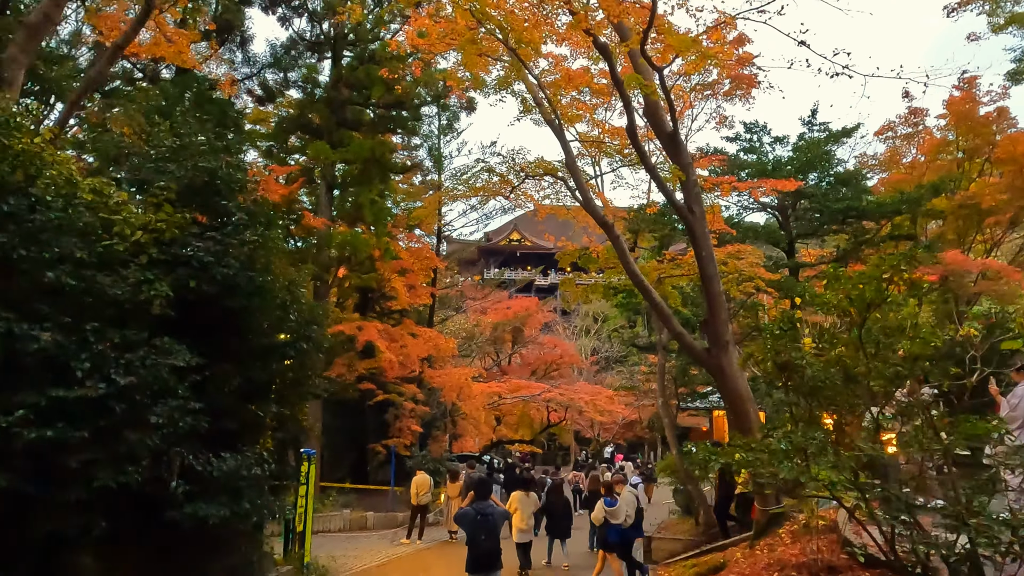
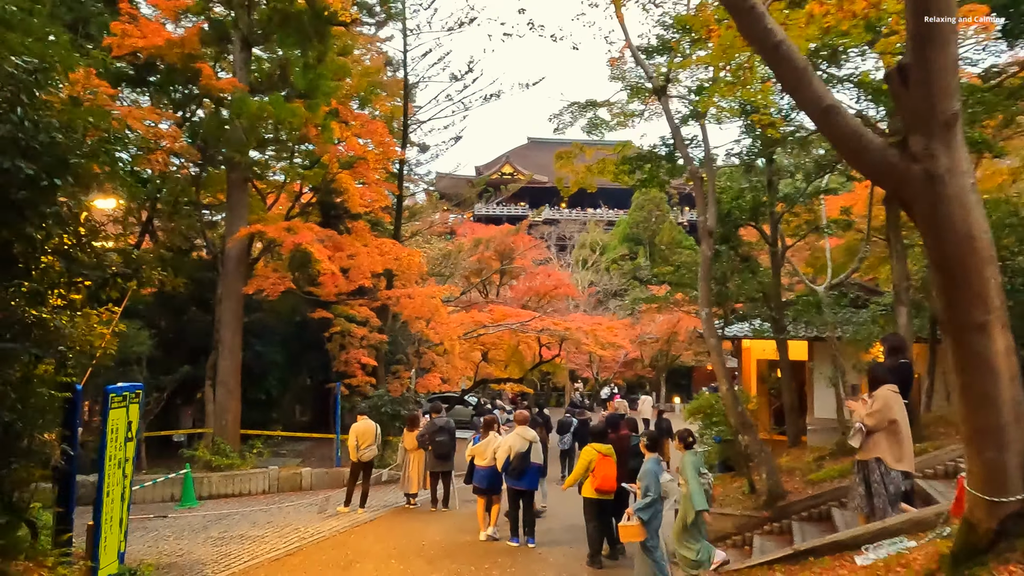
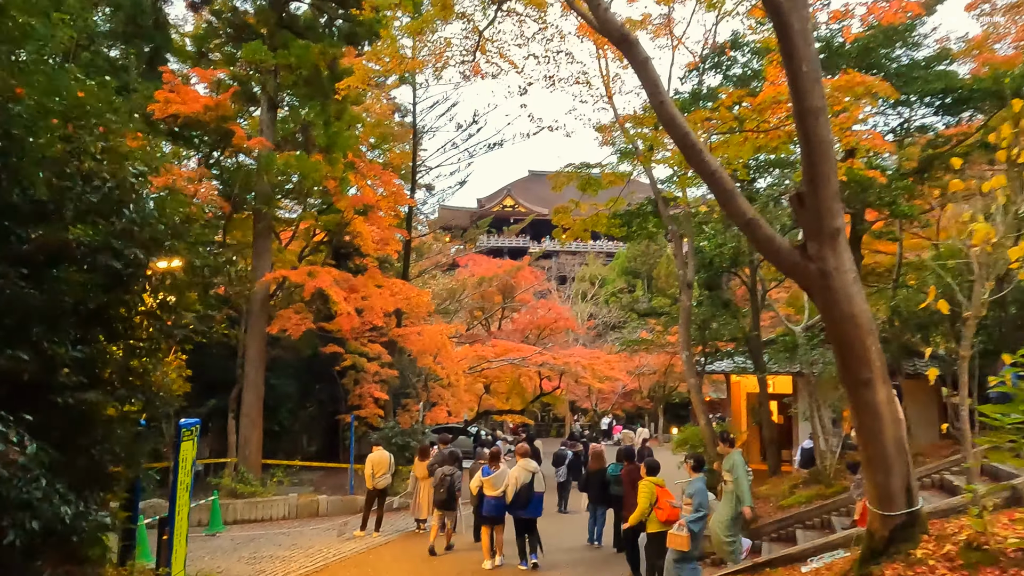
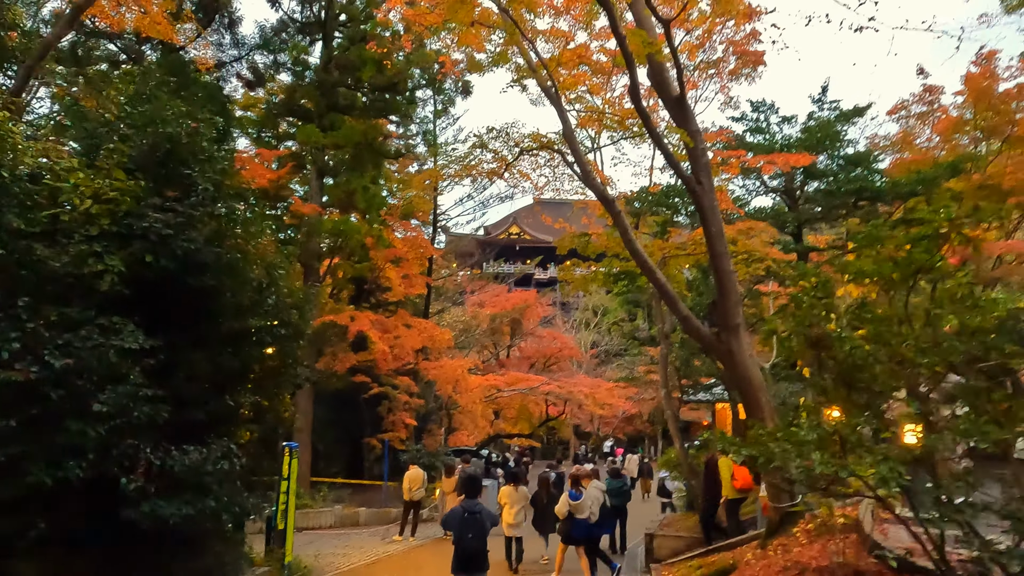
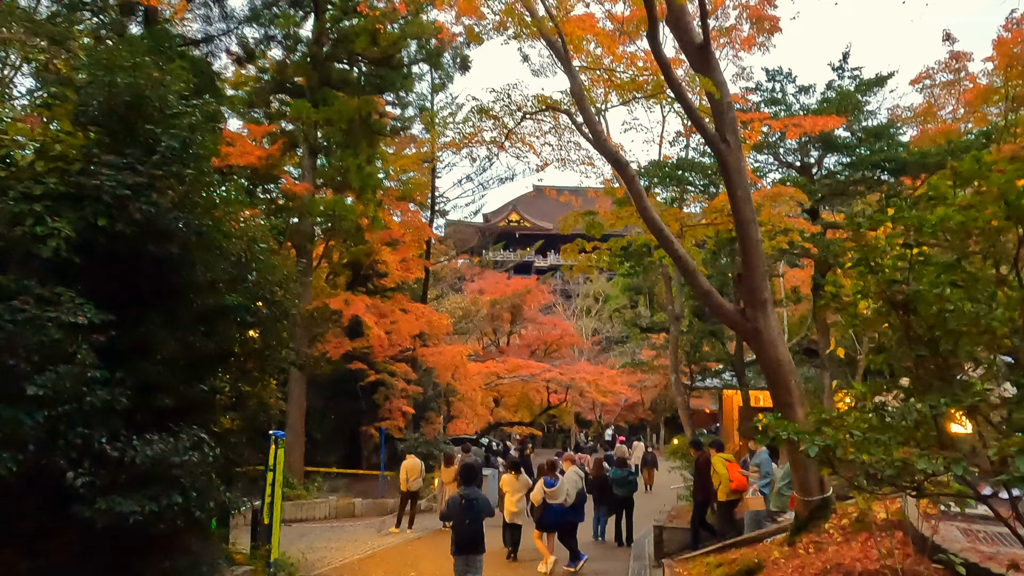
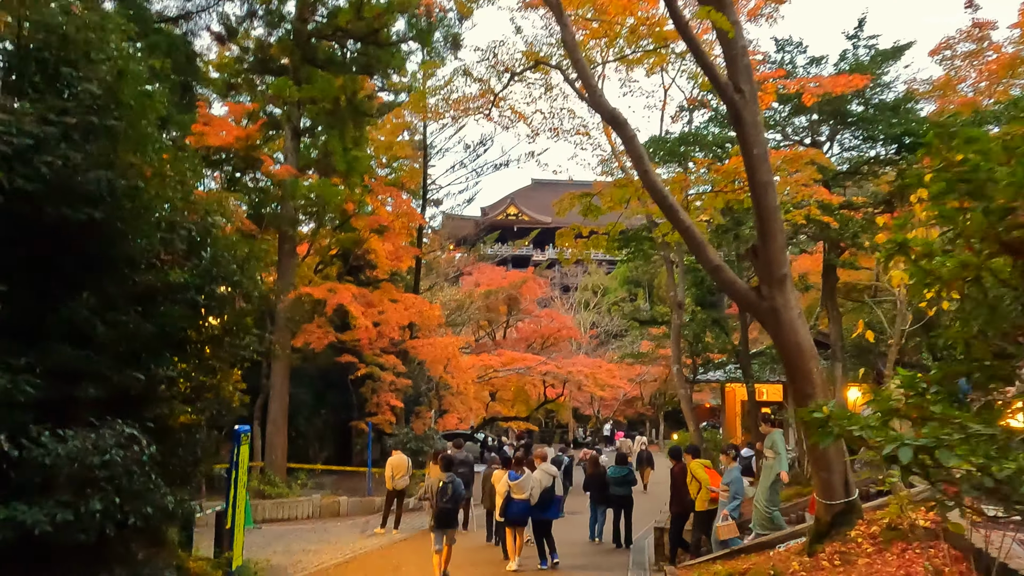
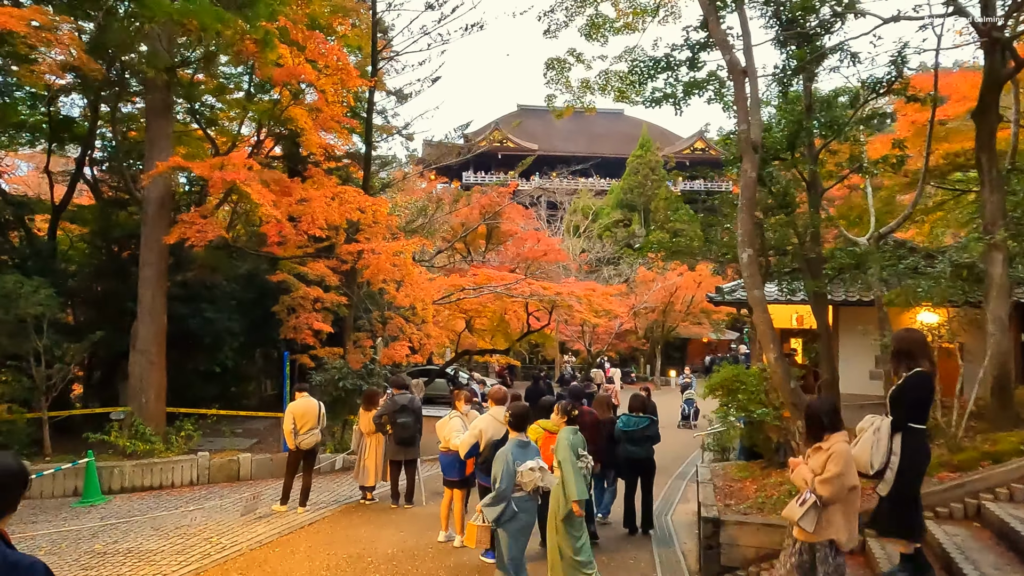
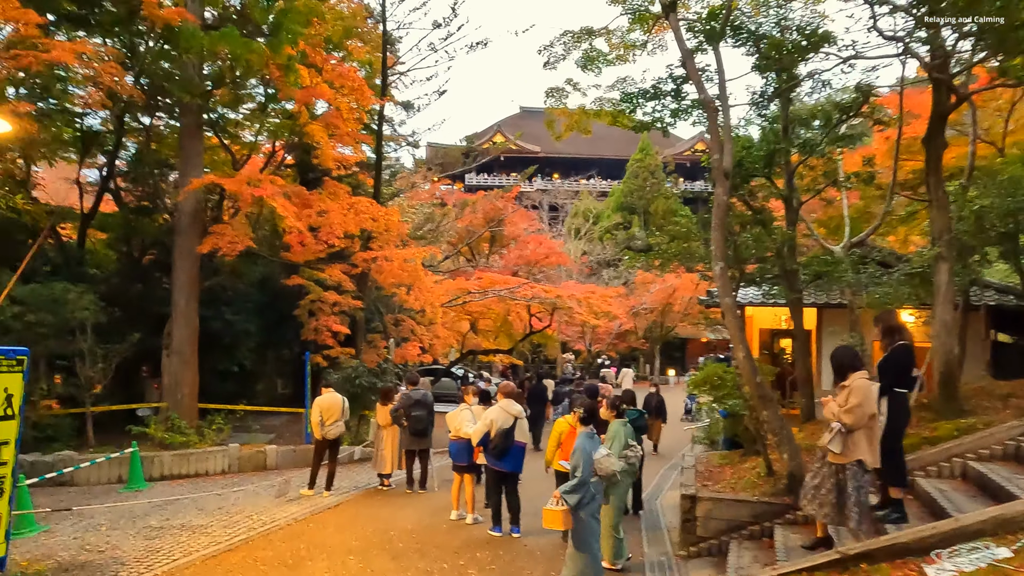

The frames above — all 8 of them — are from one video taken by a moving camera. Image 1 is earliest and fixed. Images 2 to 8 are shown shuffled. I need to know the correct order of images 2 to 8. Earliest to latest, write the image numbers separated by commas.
4, 5, 6, 3, 2, 8, 7
